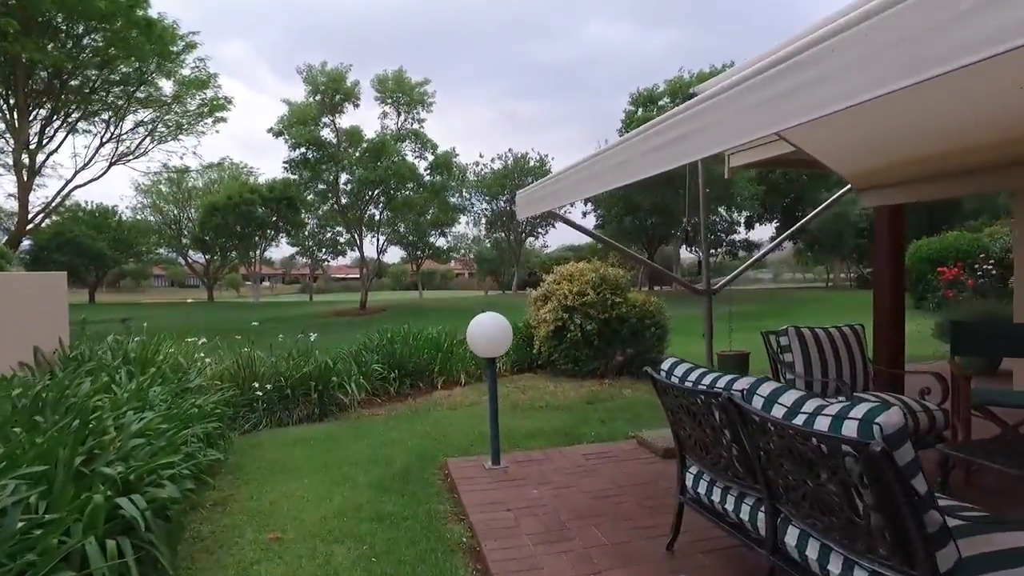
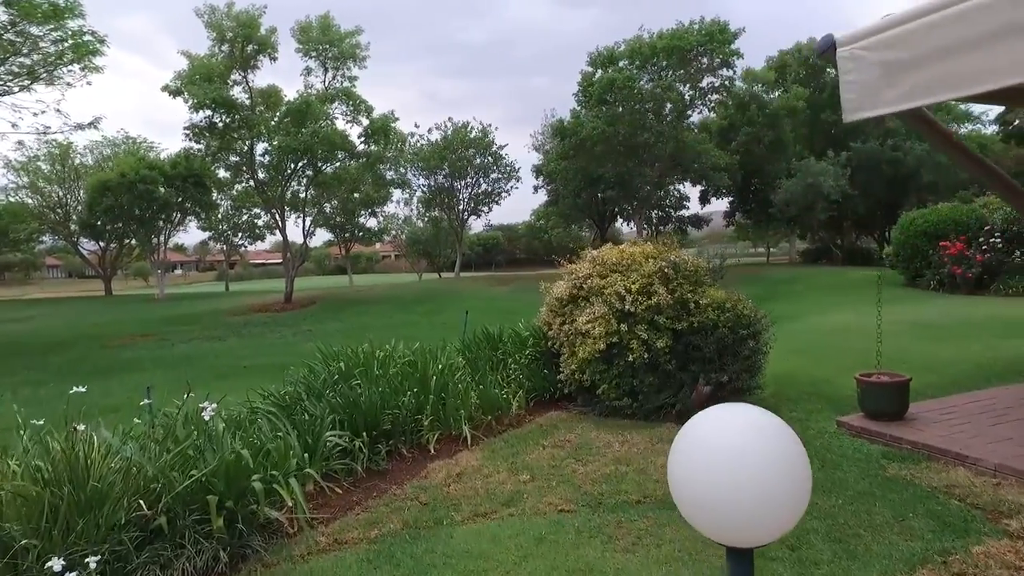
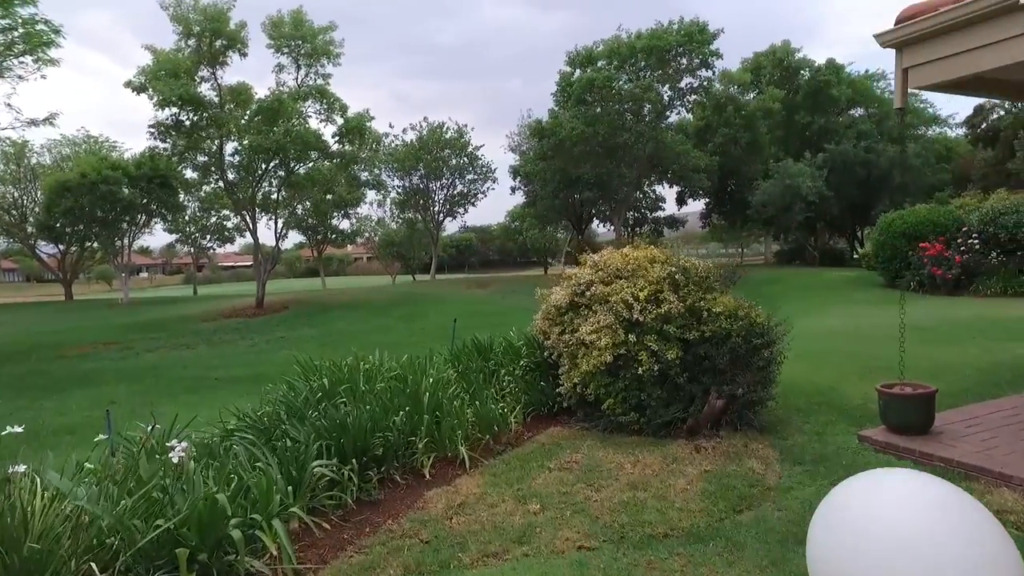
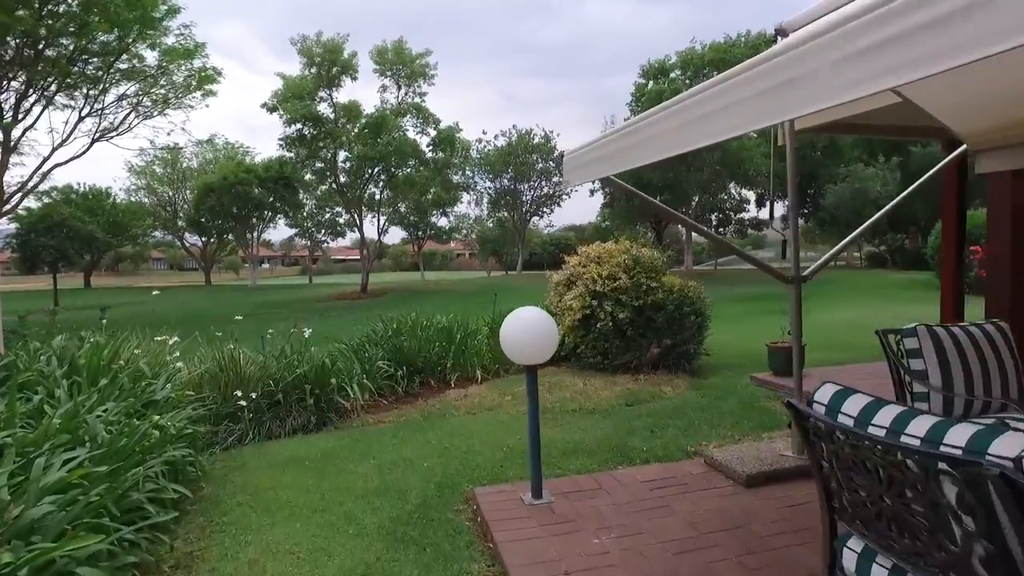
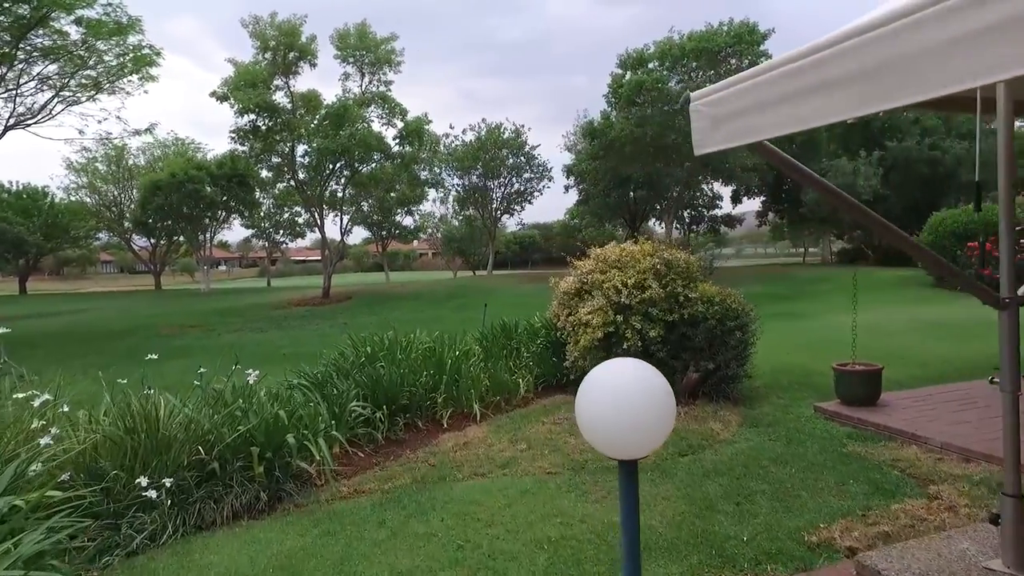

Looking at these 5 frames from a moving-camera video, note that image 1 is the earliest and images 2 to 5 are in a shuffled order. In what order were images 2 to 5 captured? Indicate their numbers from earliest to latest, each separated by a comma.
4, 5, 2, 3
